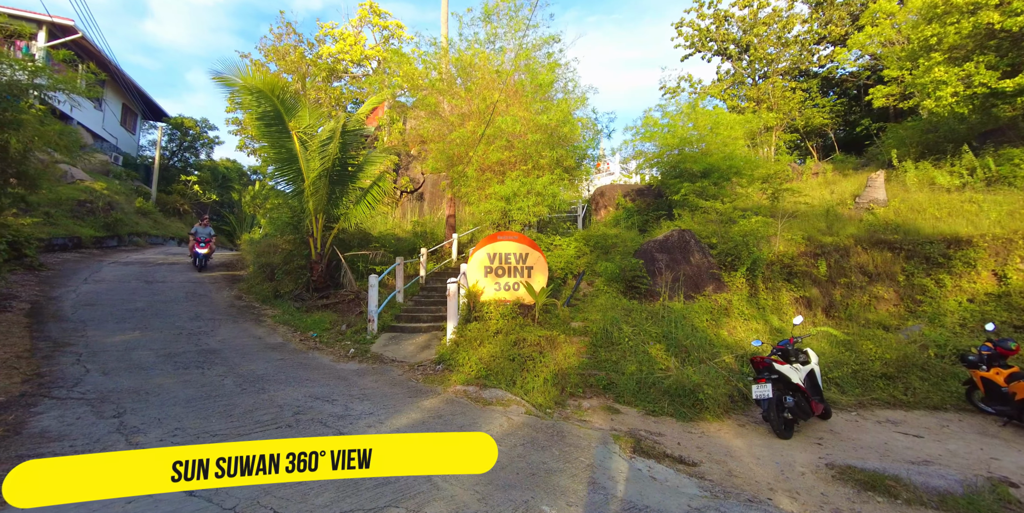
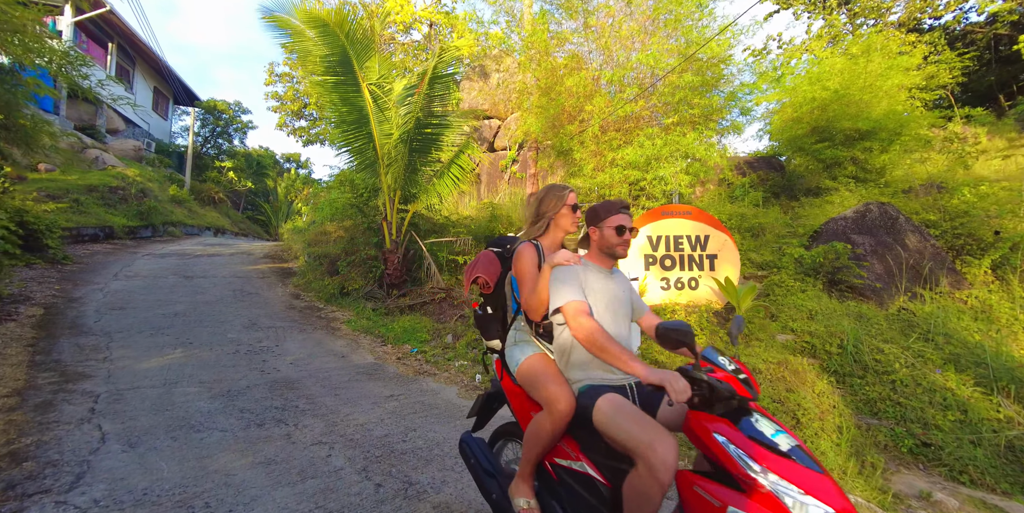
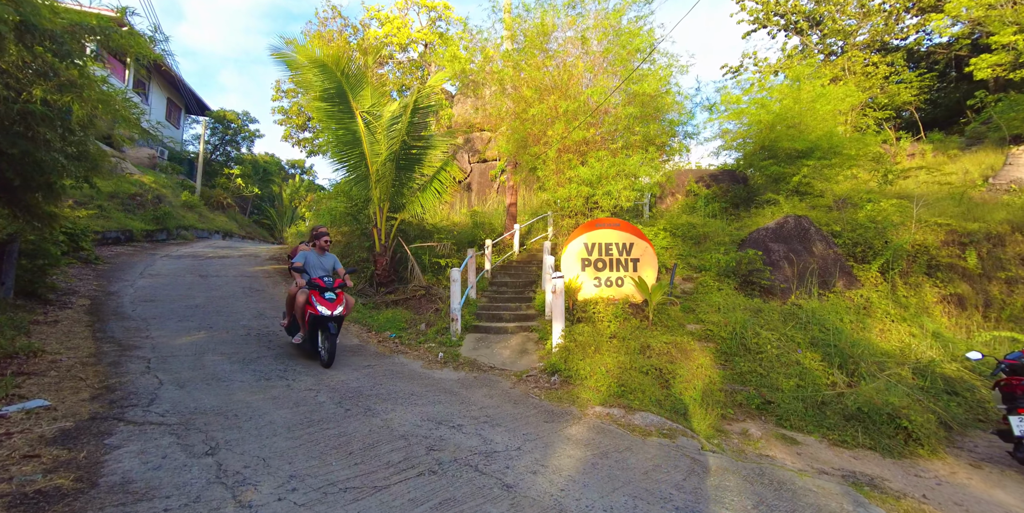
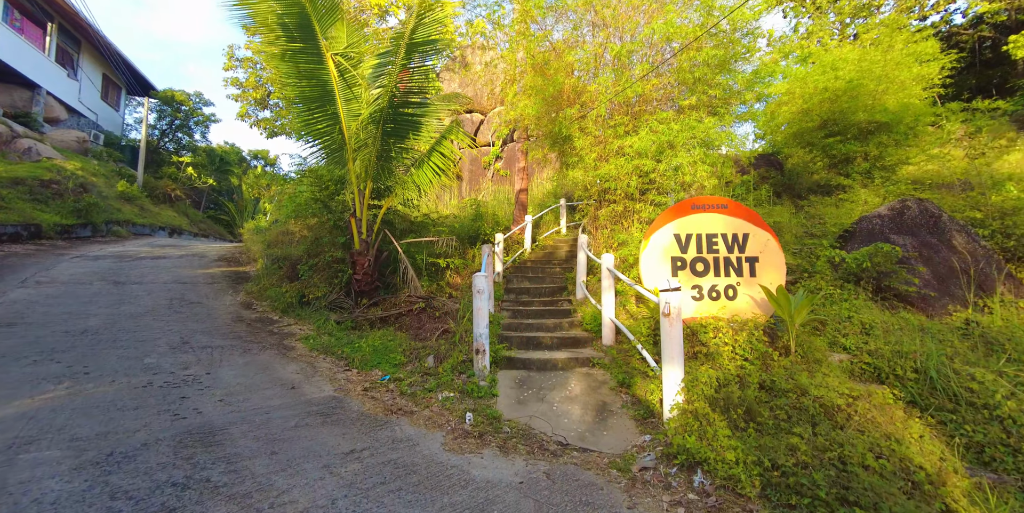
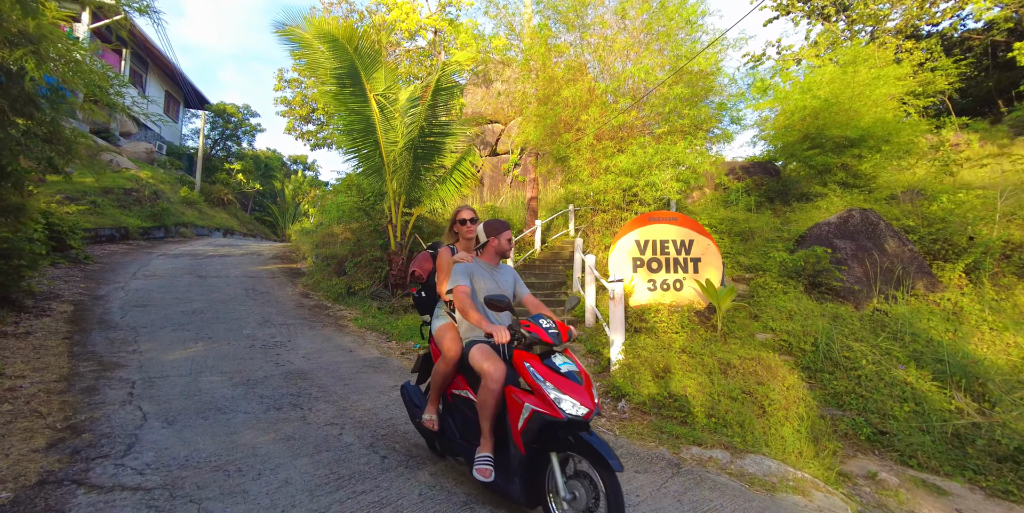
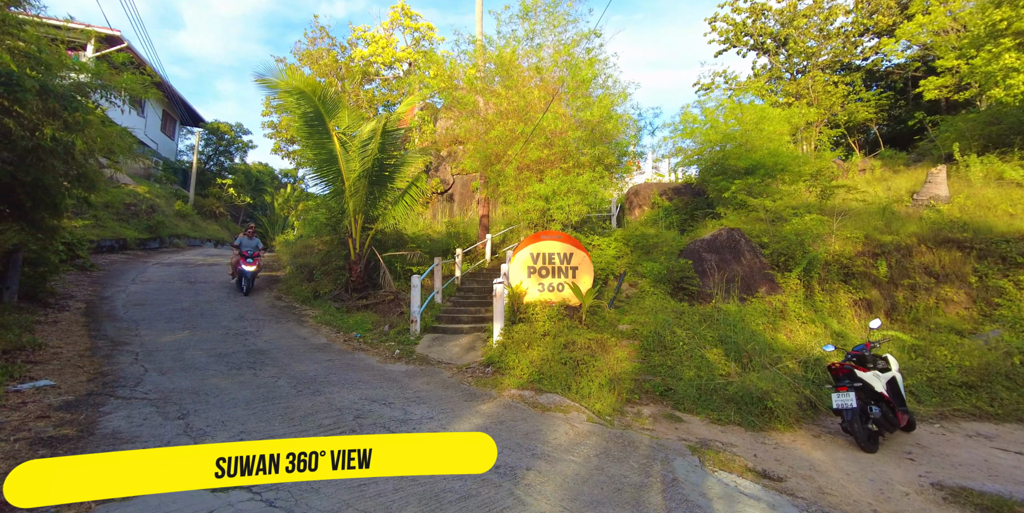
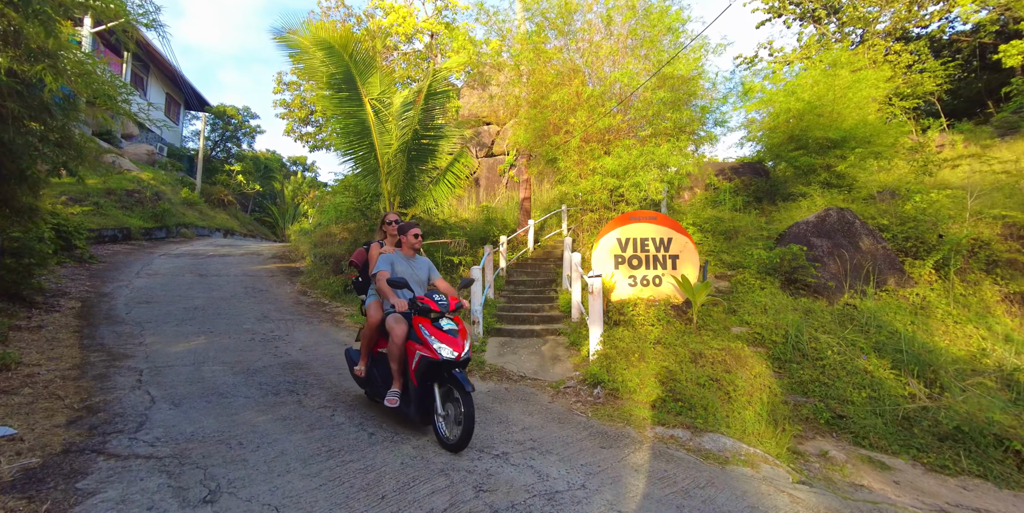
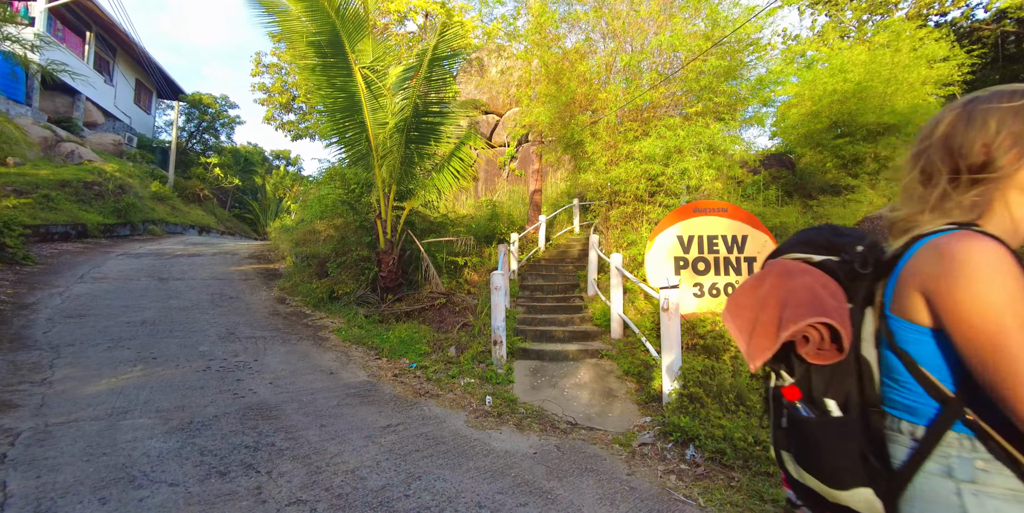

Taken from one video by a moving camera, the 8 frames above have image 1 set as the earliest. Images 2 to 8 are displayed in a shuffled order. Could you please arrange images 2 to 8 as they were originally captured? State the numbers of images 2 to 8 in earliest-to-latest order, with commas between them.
6, 3, 7, 5, 2, 8, 4
